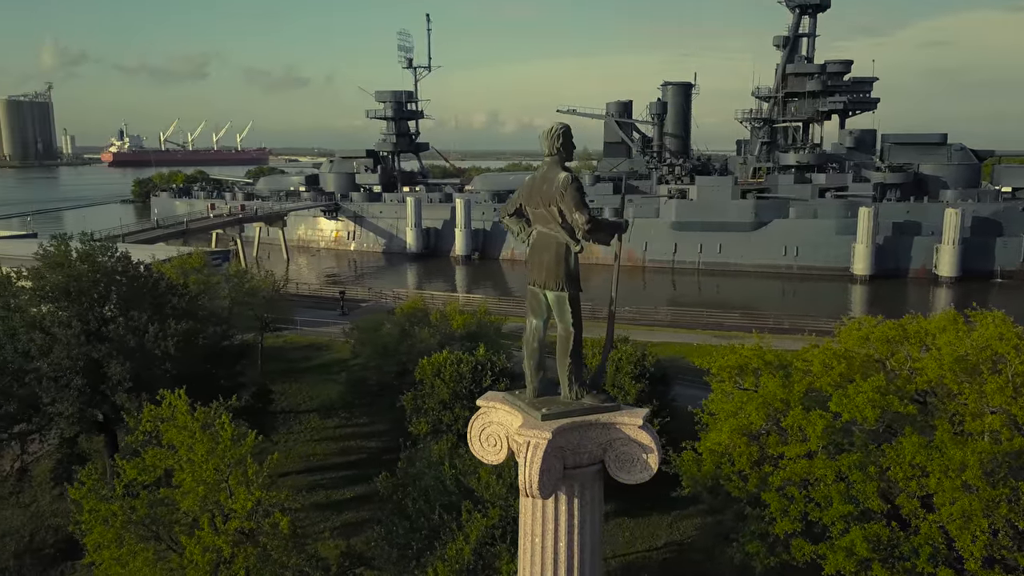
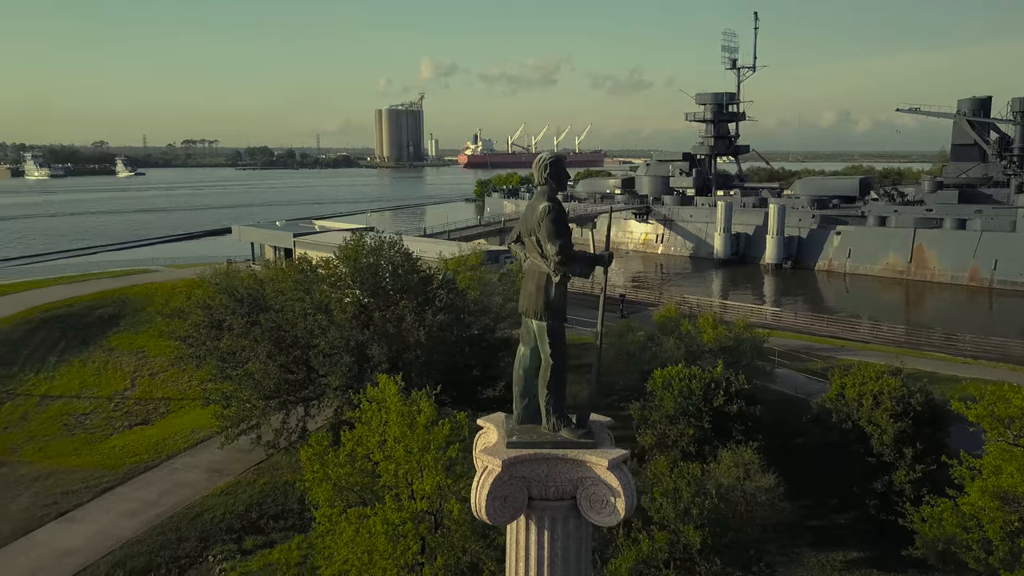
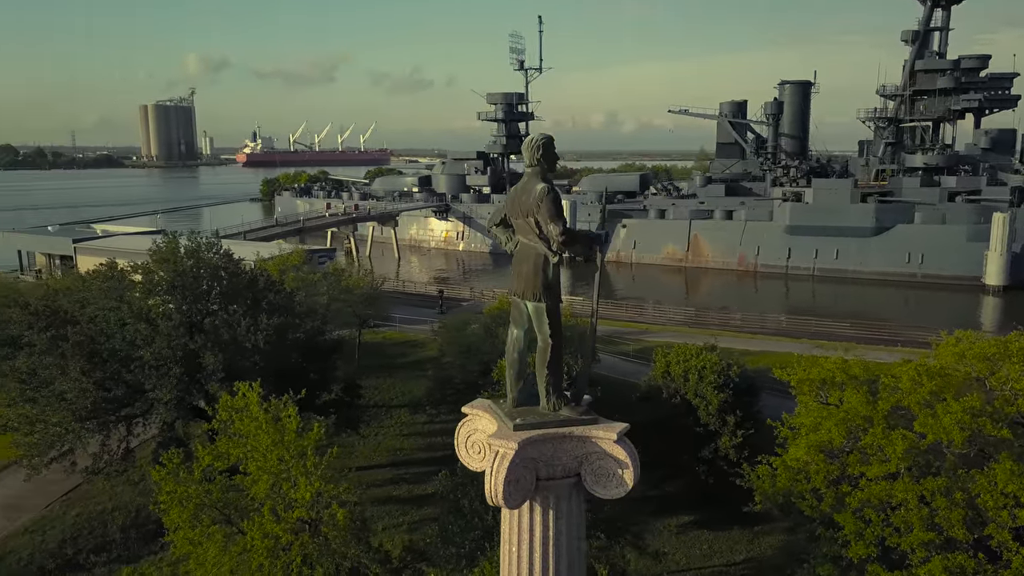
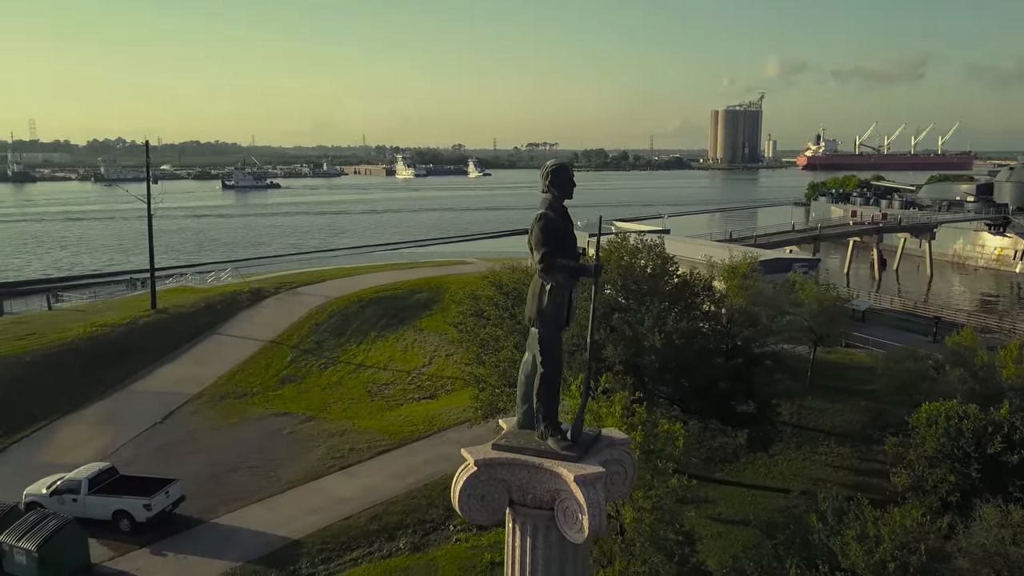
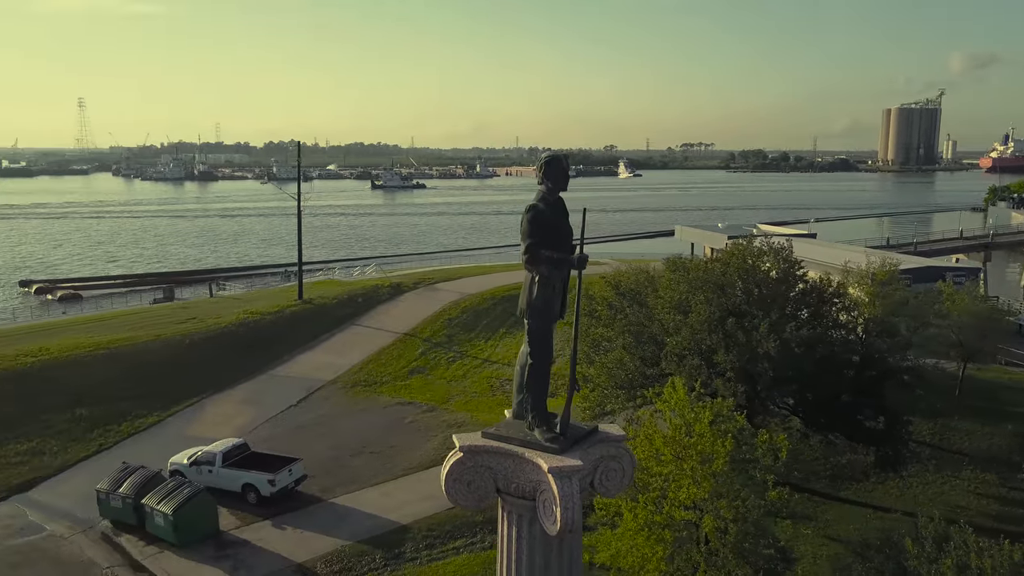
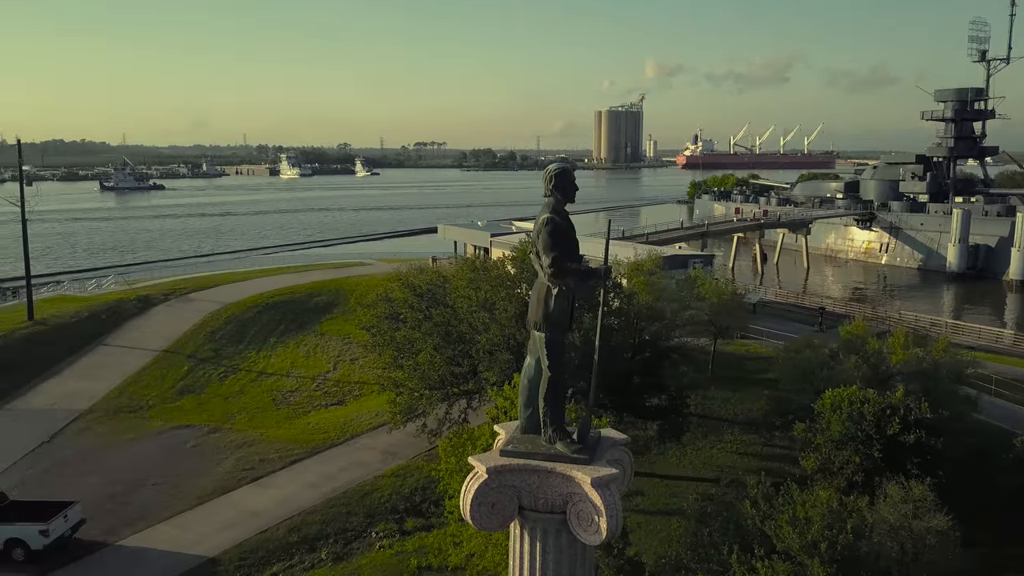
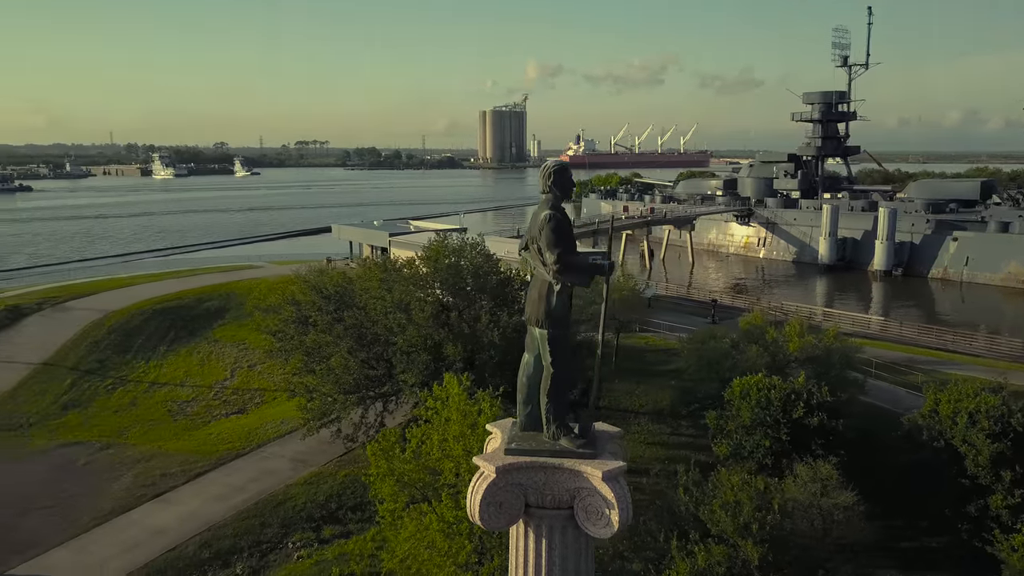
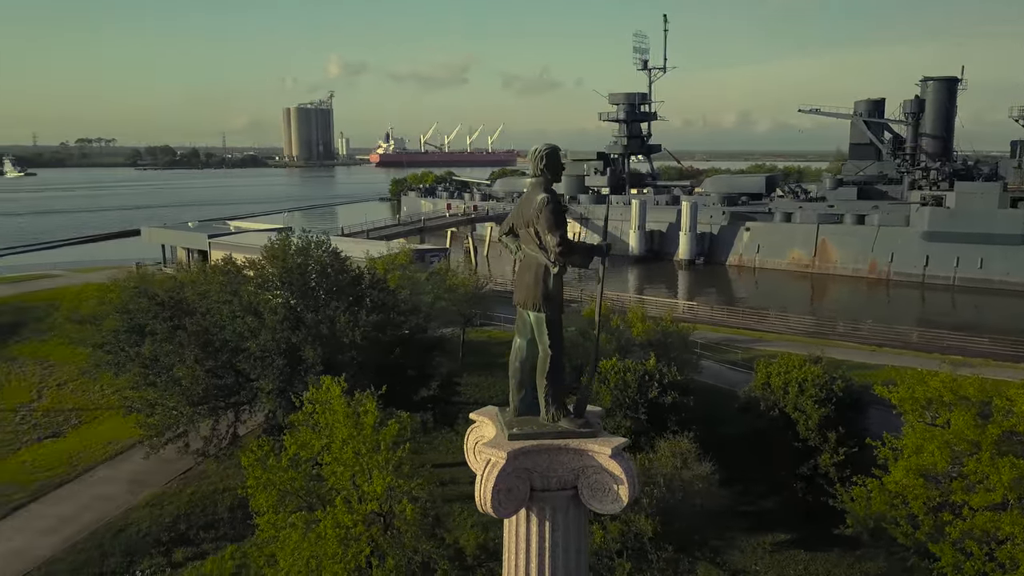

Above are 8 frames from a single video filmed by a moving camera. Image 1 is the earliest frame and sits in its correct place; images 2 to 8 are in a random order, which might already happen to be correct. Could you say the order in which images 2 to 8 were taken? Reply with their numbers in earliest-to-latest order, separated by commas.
3, 8, 2, 7, 6, 4, 5
